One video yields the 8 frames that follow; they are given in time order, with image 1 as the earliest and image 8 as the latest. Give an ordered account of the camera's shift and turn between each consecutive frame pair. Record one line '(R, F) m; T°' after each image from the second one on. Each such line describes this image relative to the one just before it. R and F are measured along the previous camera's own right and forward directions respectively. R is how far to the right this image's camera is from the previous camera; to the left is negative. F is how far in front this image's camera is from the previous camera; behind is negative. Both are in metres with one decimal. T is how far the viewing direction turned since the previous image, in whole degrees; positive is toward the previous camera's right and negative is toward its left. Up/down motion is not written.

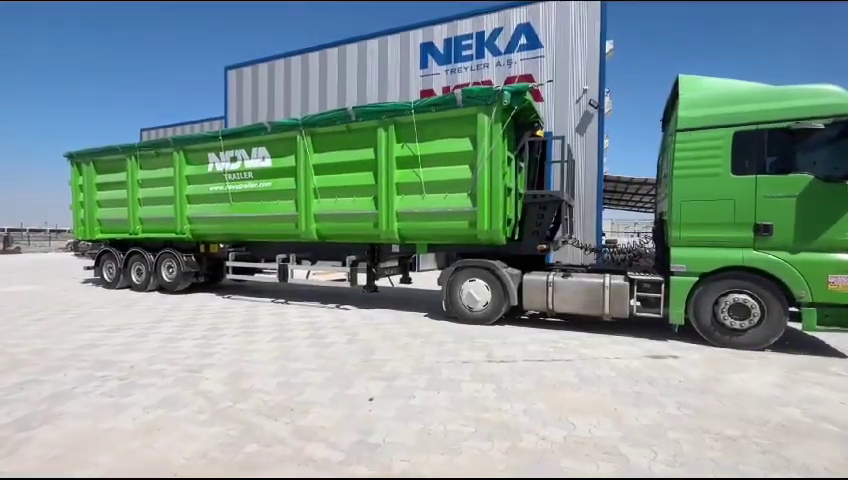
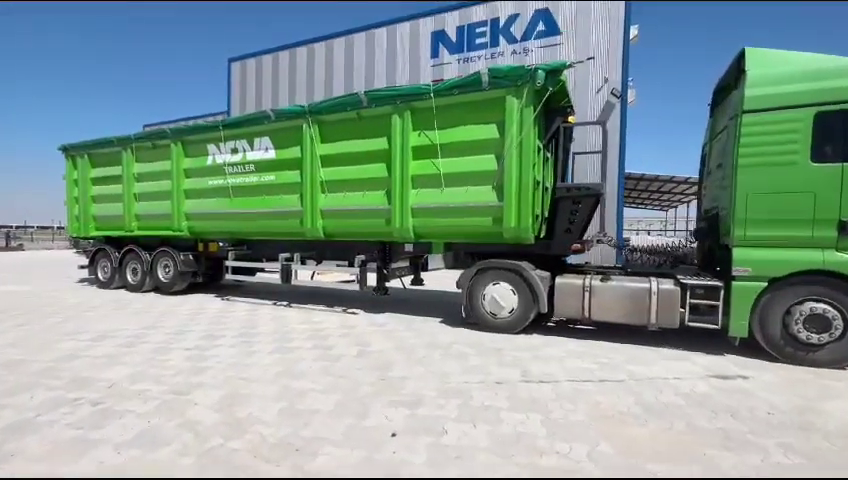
(-0.2, +0.7) m; -1°
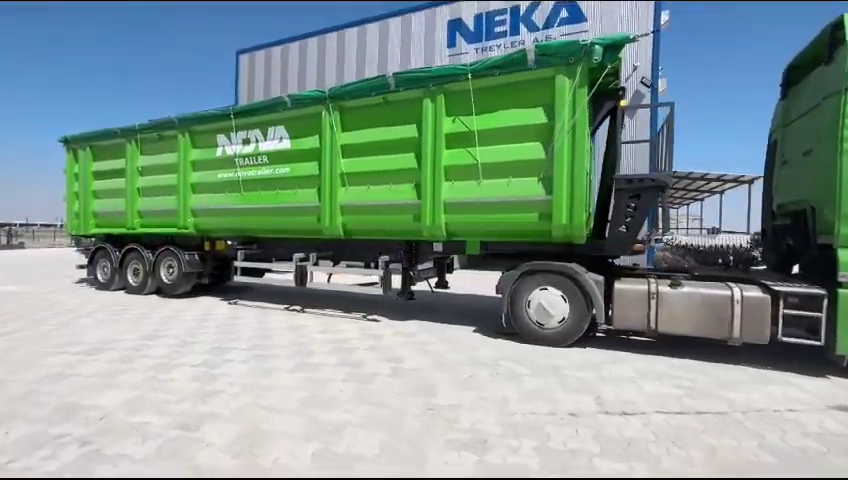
(-0.5, +0.8) m; 0°
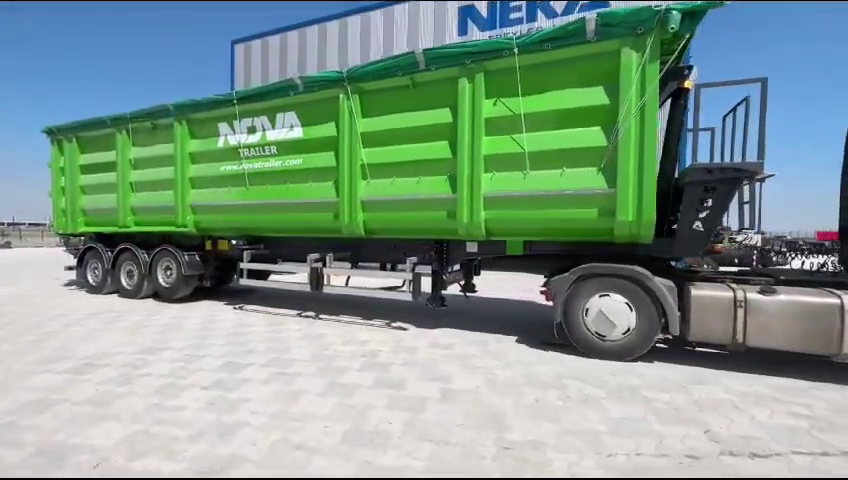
(-0.6, +0.7) m; +1°
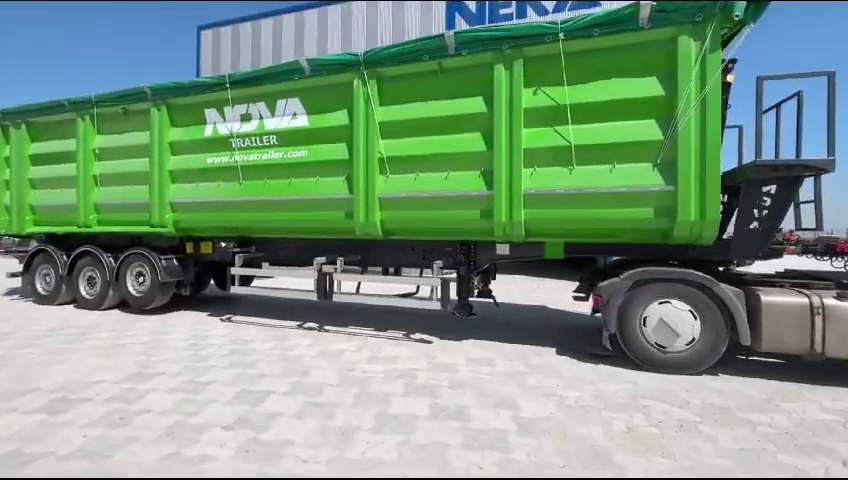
(-0.9, +0.6) m; +5°
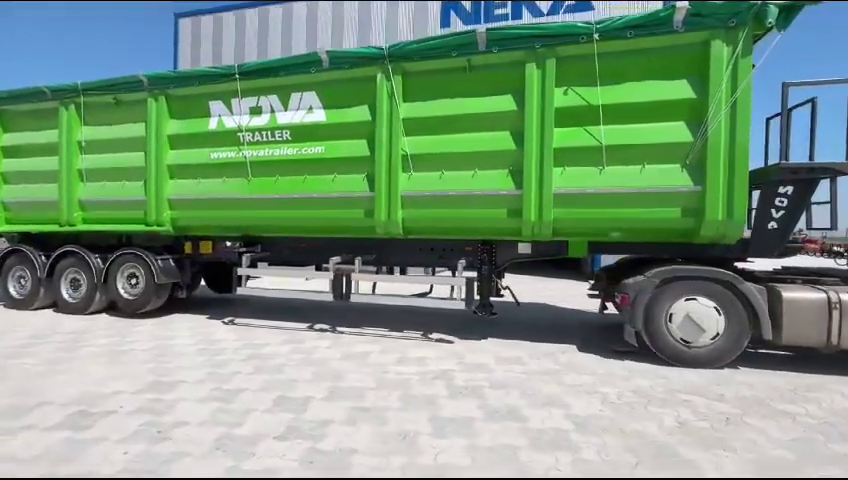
(-0.7, +0.1) m; +4°
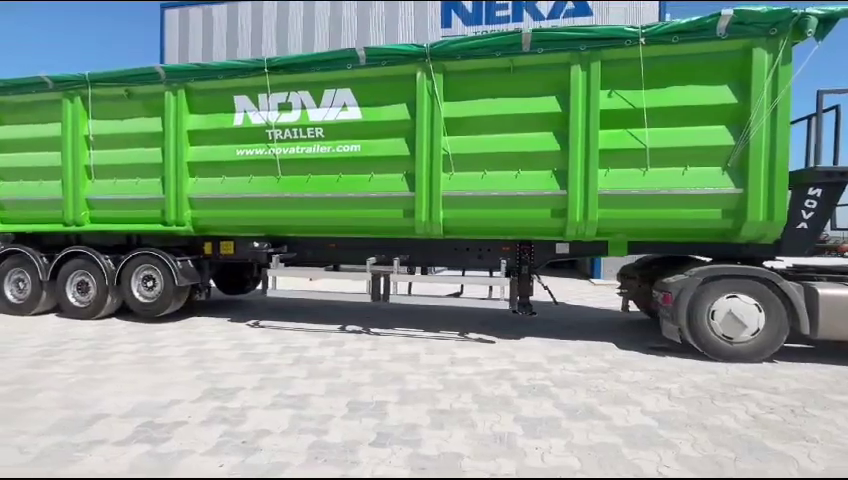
(-0.9, +0.1) m; +4°
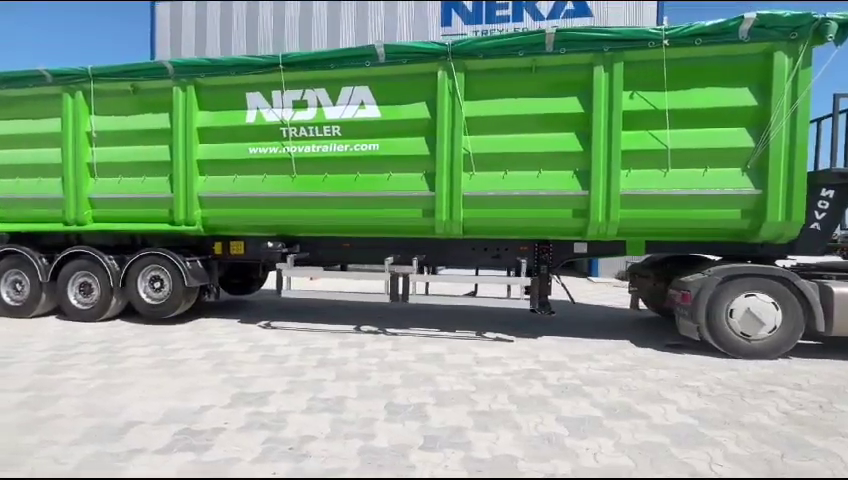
(-0.5, 0.0) m; +2°
